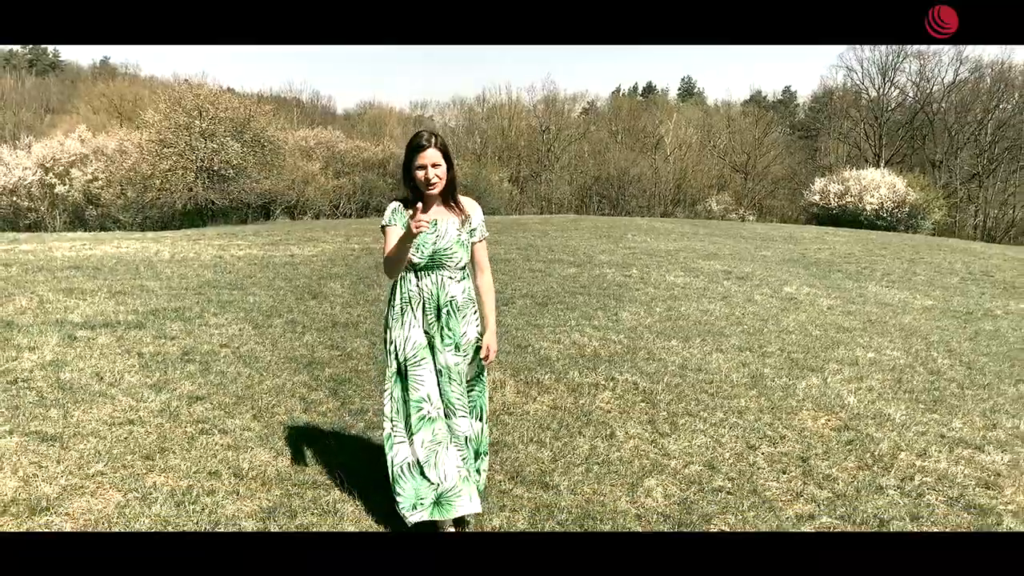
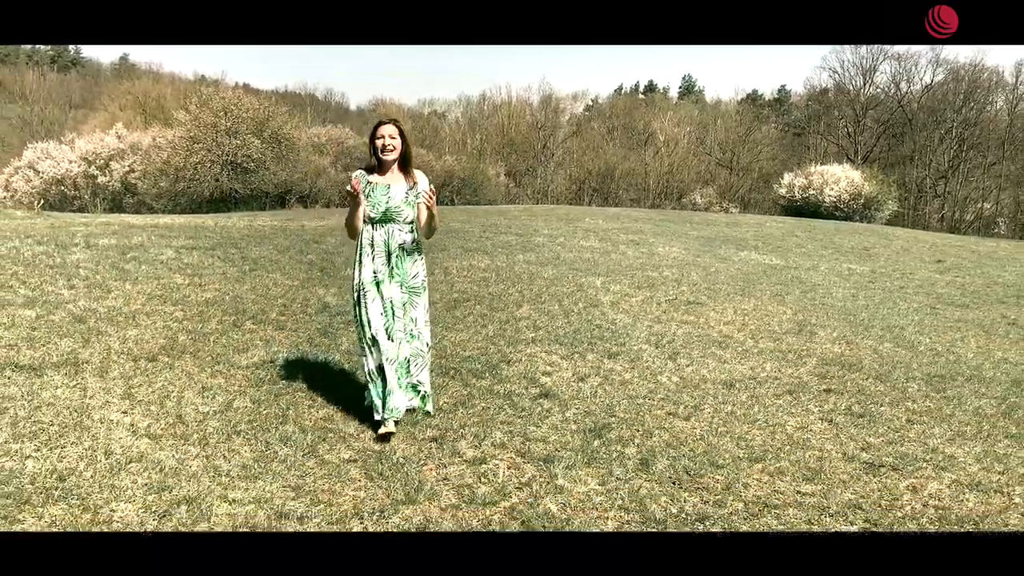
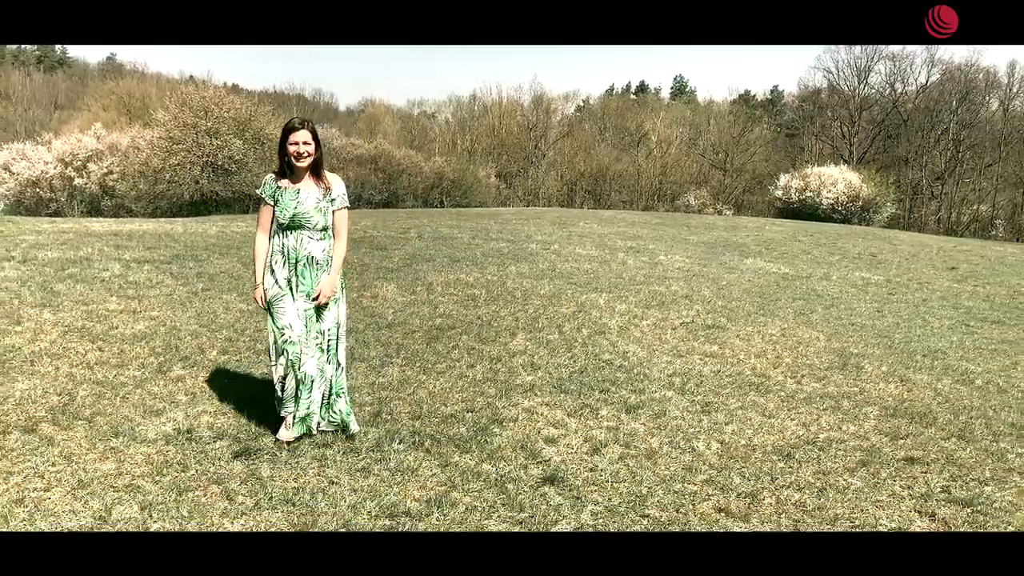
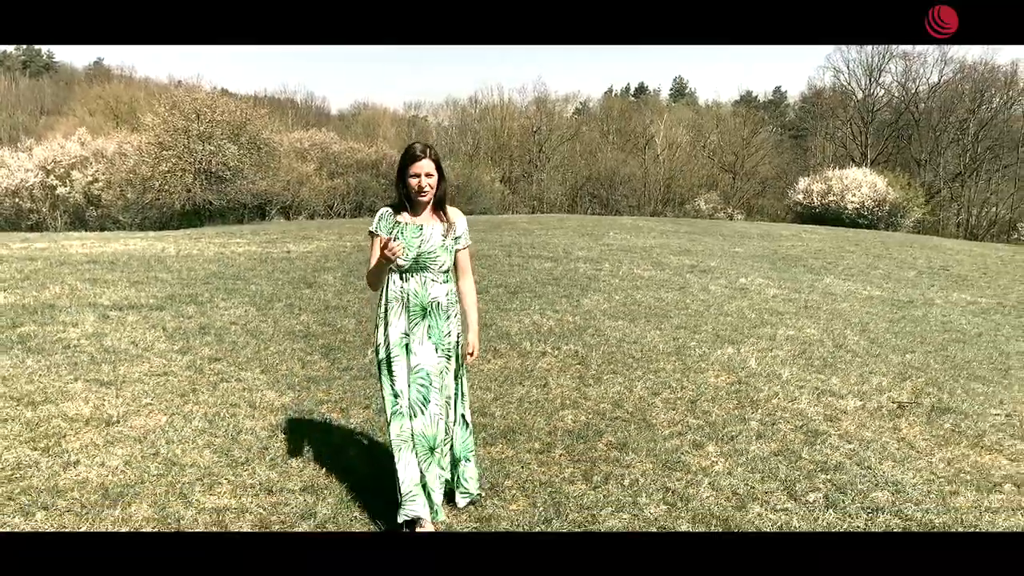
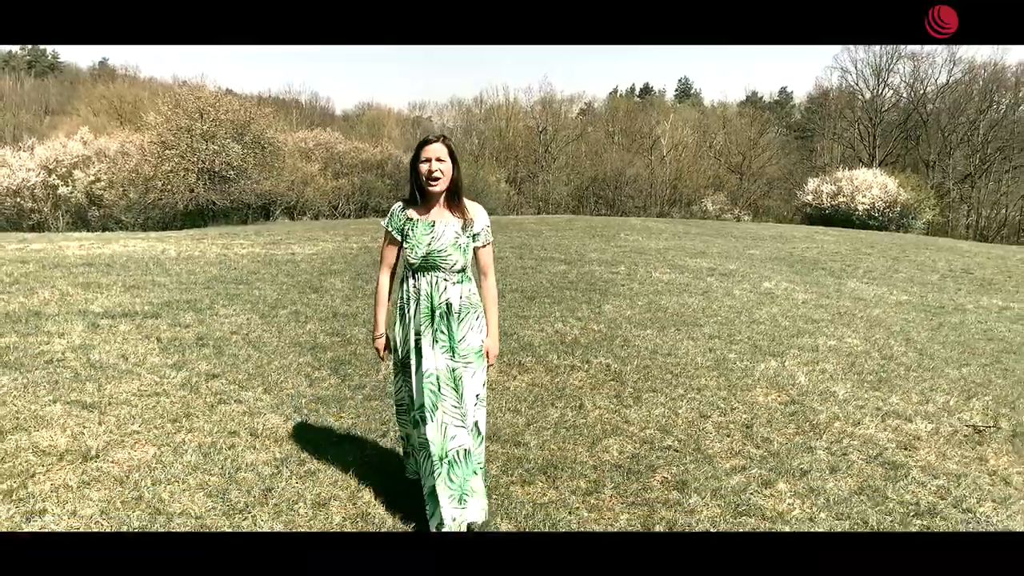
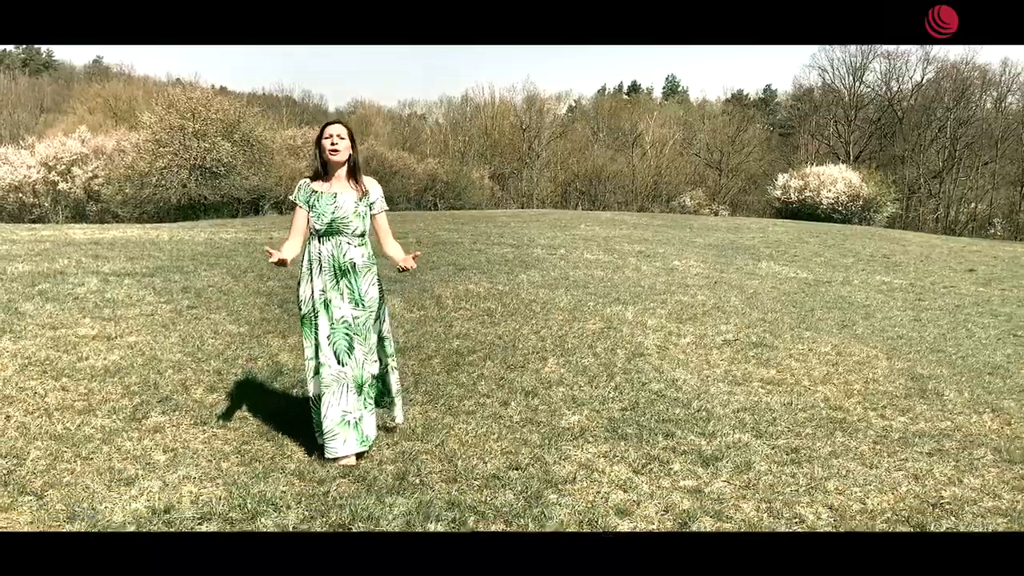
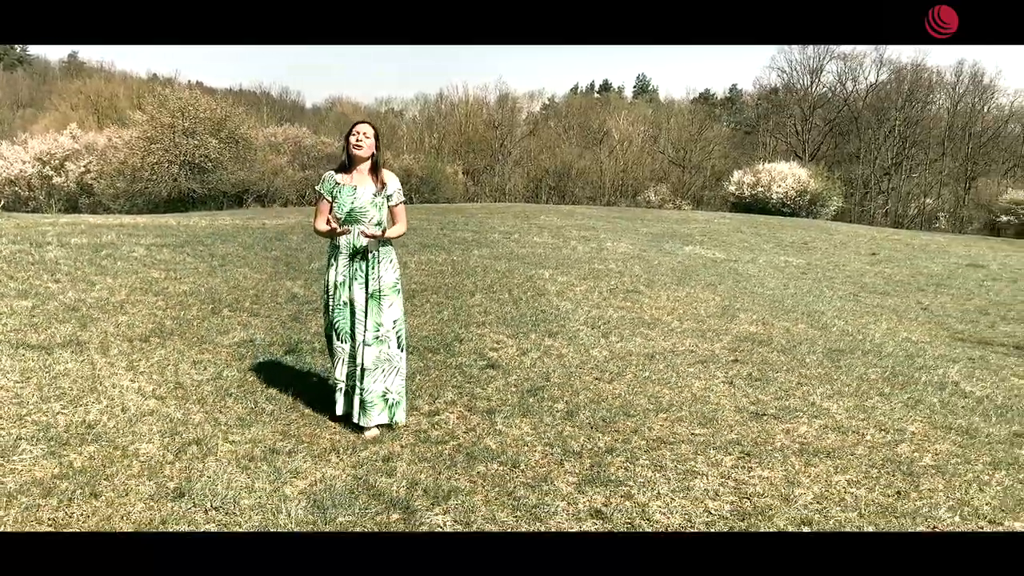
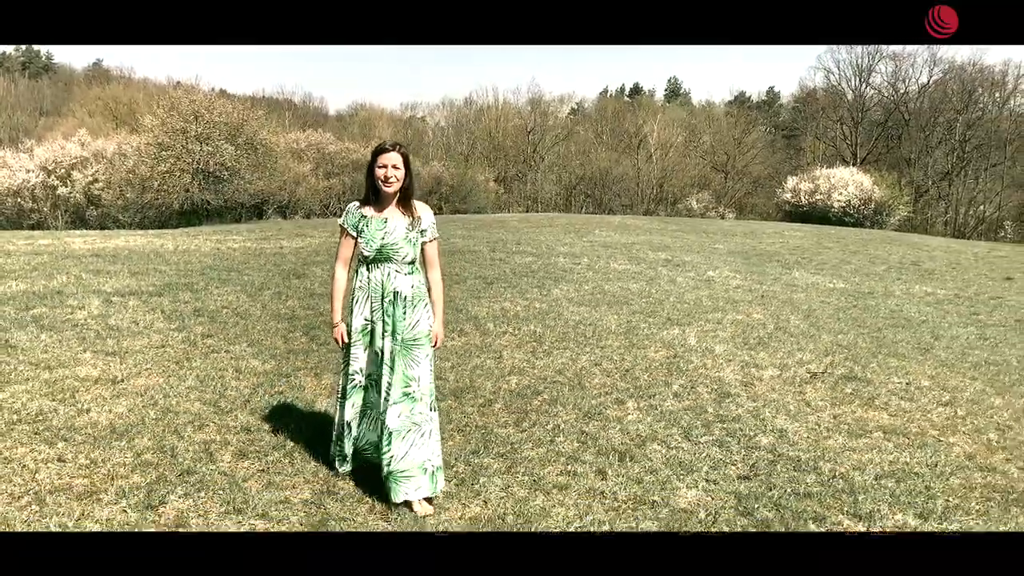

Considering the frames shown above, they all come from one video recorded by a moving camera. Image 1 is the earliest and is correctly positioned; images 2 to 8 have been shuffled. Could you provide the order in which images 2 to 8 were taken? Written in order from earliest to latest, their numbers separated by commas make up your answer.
5, 4, 8, 6, 3, 2, 7
